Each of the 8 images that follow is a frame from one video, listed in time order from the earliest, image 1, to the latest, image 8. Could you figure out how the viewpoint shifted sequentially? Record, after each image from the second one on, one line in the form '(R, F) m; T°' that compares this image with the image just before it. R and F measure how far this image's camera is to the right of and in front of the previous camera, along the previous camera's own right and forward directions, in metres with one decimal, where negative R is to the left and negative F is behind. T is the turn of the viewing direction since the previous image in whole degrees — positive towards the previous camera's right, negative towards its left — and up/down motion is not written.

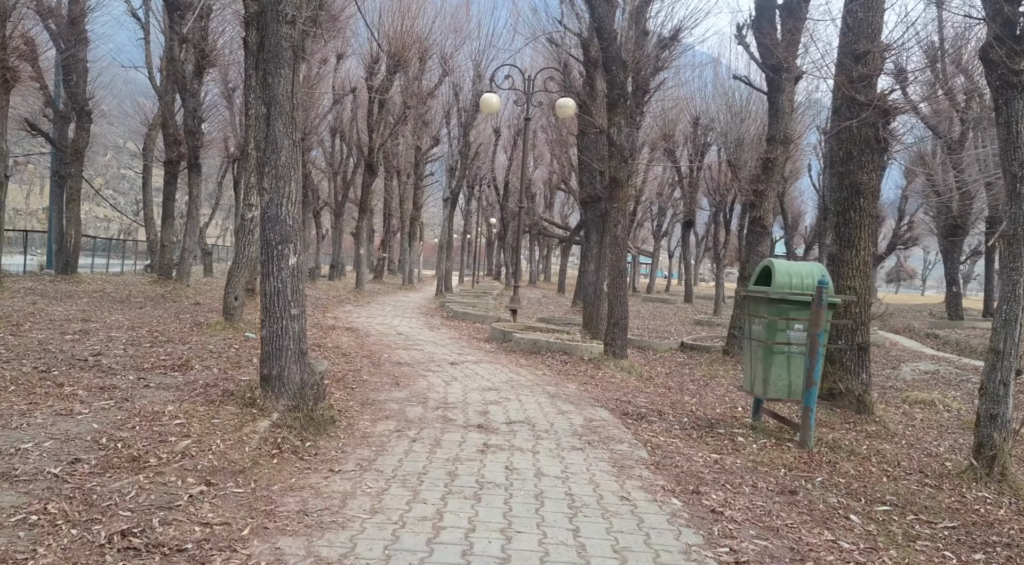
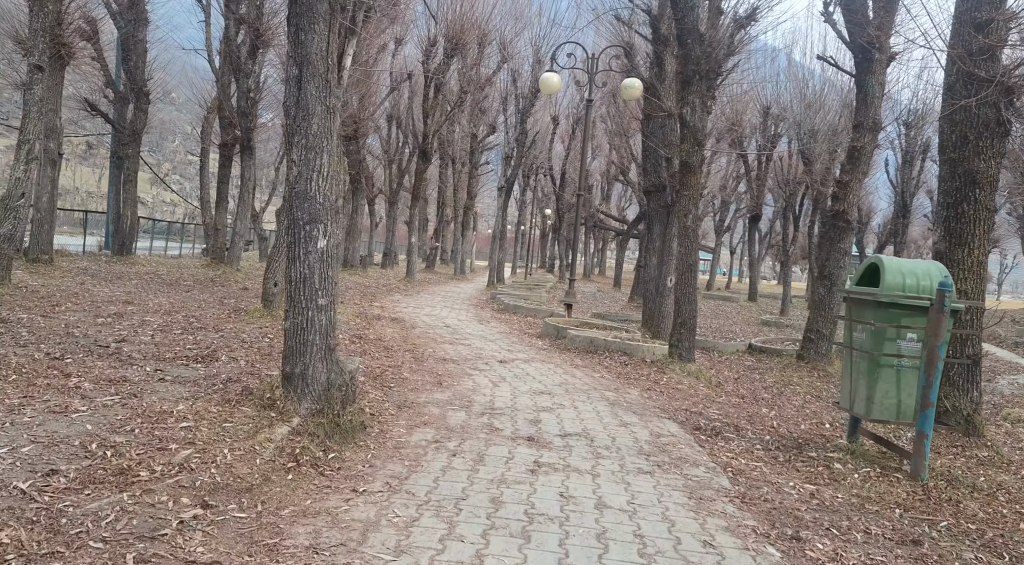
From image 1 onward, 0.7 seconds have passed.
(-0.1, +1.2) m; -3°
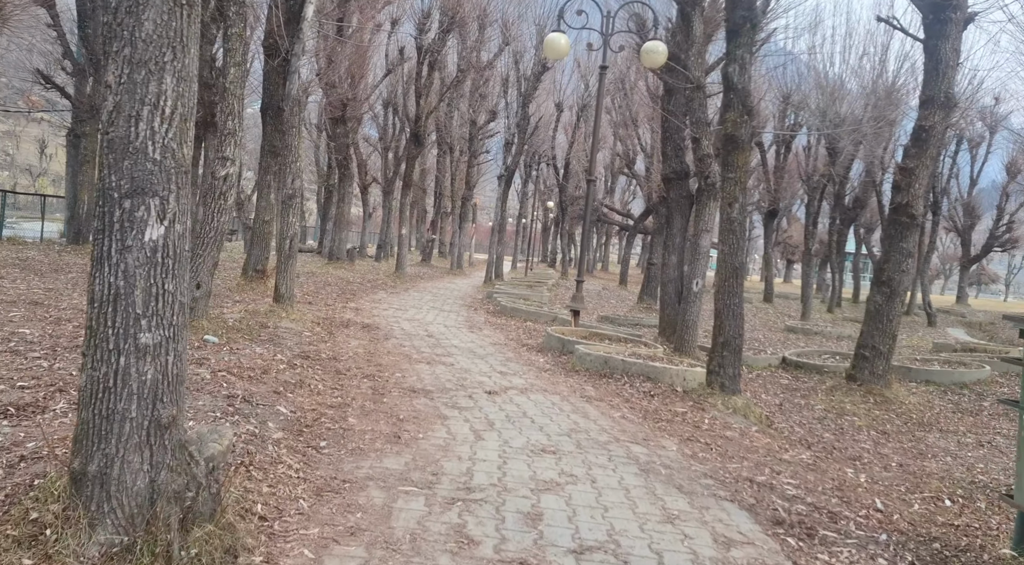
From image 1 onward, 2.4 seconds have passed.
(+0.1, +3.1) m; 0°
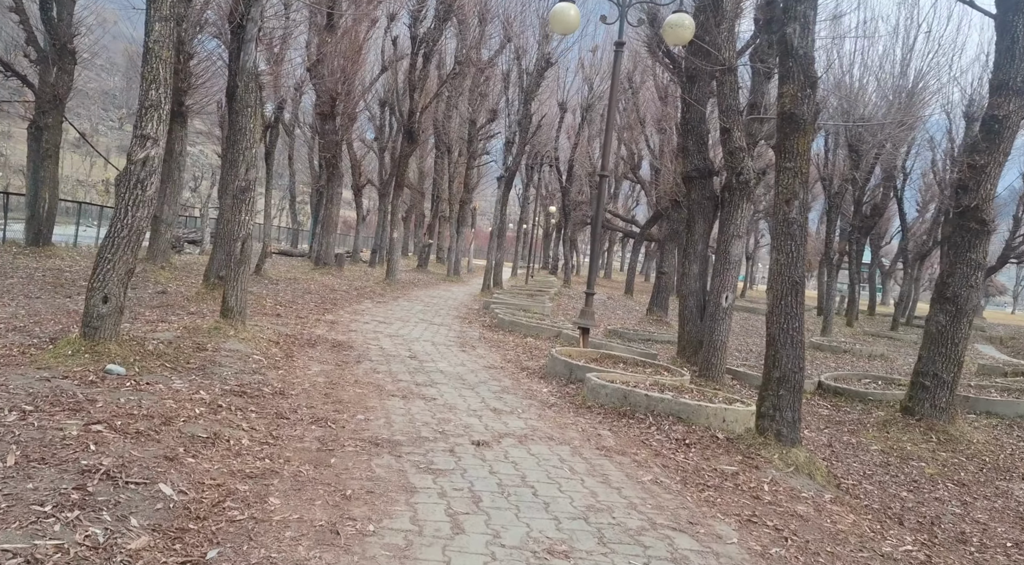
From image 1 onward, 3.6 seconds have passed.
(0.0, +2.3) m; 0°
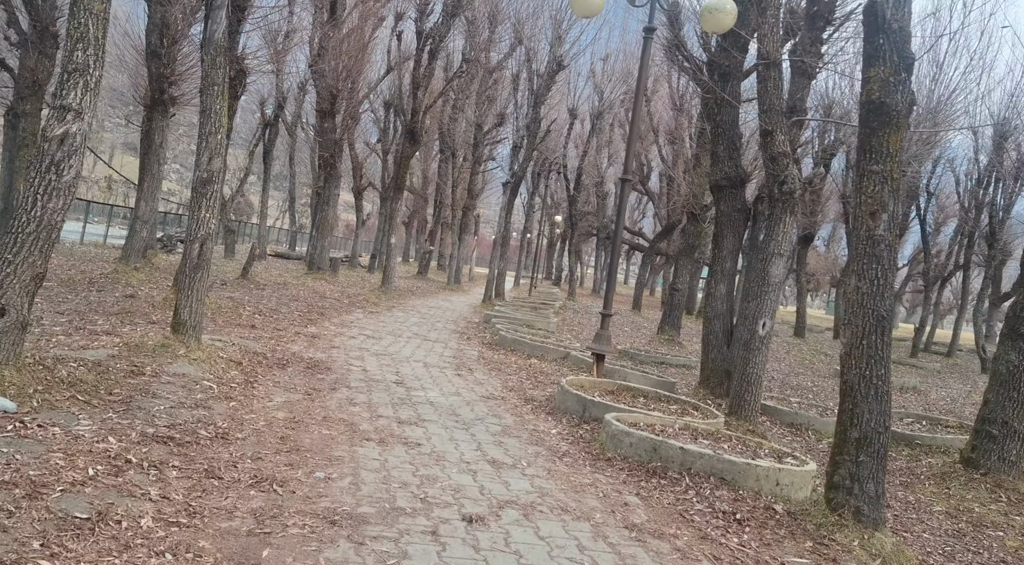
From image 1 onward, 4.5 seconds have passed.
(0.0, +1.8) m; 0°
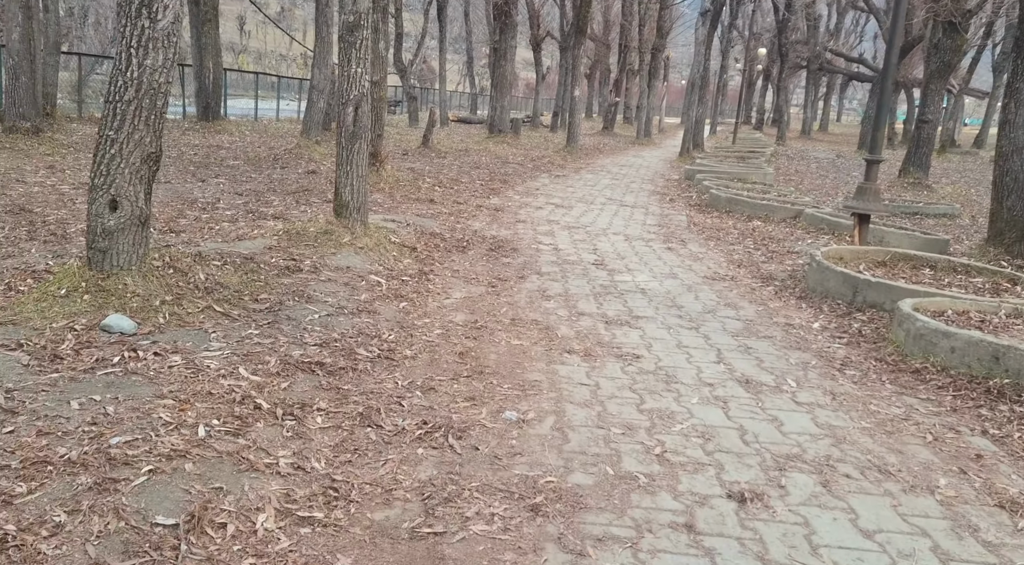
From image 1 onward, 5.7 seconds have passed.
(-0.3, +1.9) m; -11°
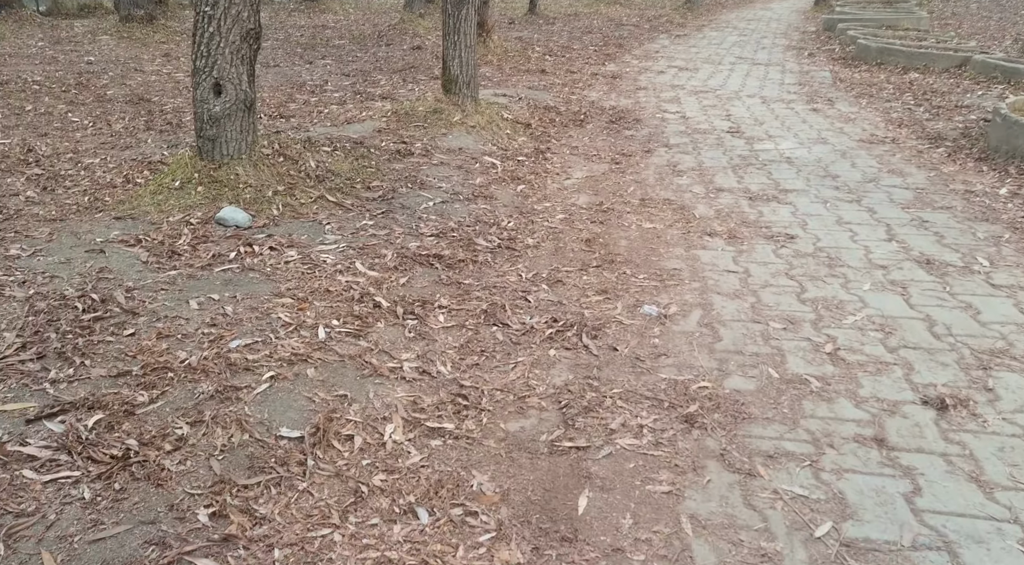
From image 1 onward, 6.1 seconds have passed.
(-0.1, +0.5) m; -7°
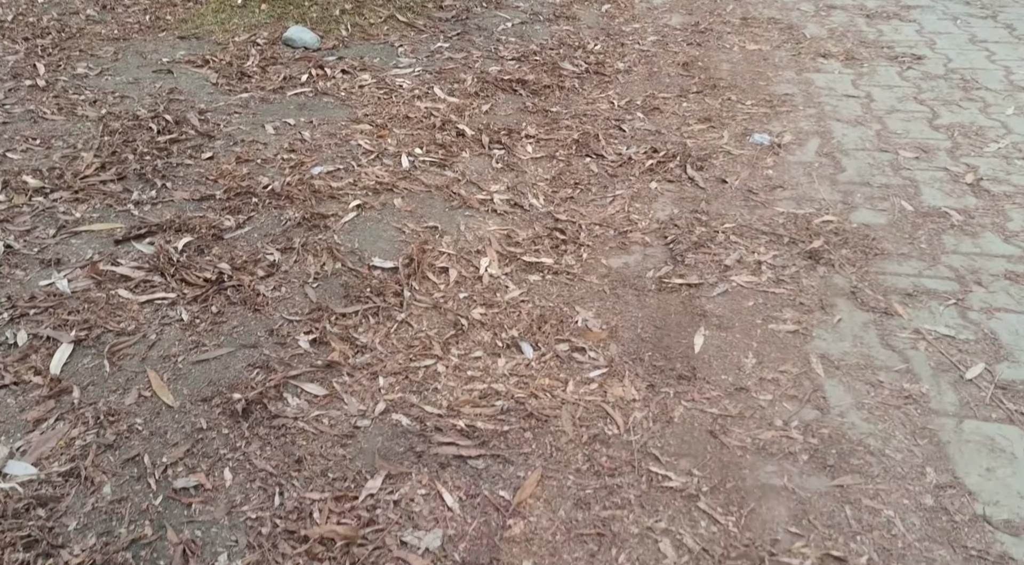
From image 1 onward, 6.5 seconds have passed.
(-0.2, +0.2) m; -3°
